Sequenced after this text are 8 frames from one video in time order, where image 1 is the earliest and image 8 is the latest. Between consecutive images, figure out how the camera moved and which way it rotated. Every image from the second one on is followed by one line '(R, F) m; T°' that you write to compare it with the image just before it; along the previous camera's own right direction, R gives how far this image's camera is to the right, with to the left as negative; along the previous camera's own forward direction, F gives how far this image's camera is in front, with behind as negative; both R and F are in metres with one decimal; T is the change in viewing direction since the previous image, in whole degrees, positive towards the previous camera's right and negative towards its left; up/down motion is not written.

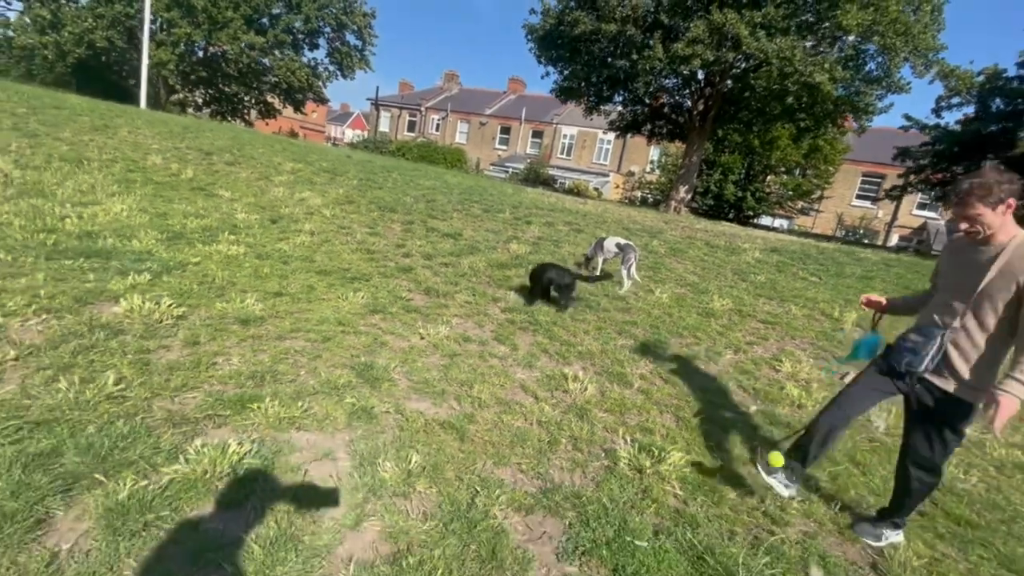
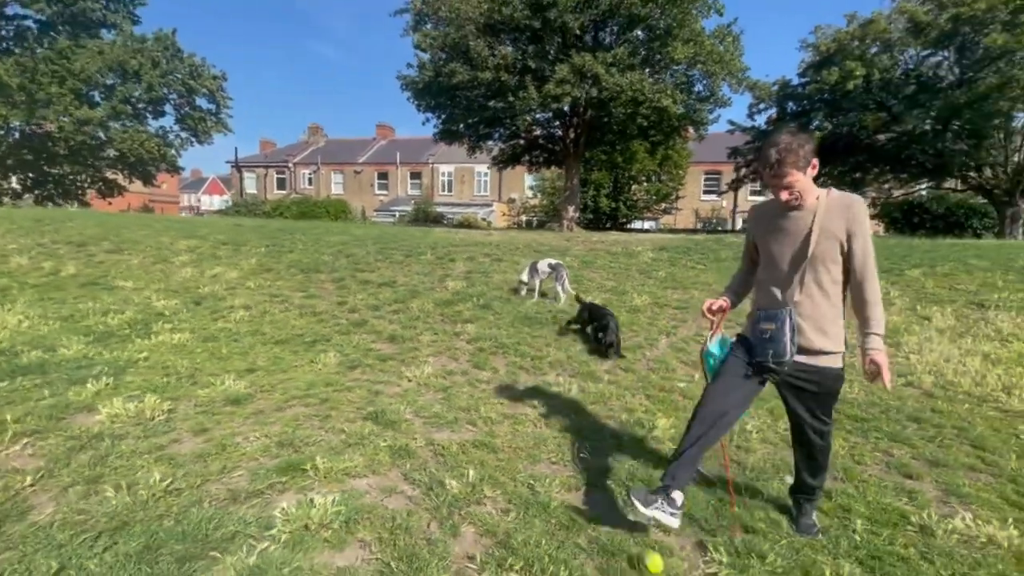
(-0.8, -0.5) m; +13°
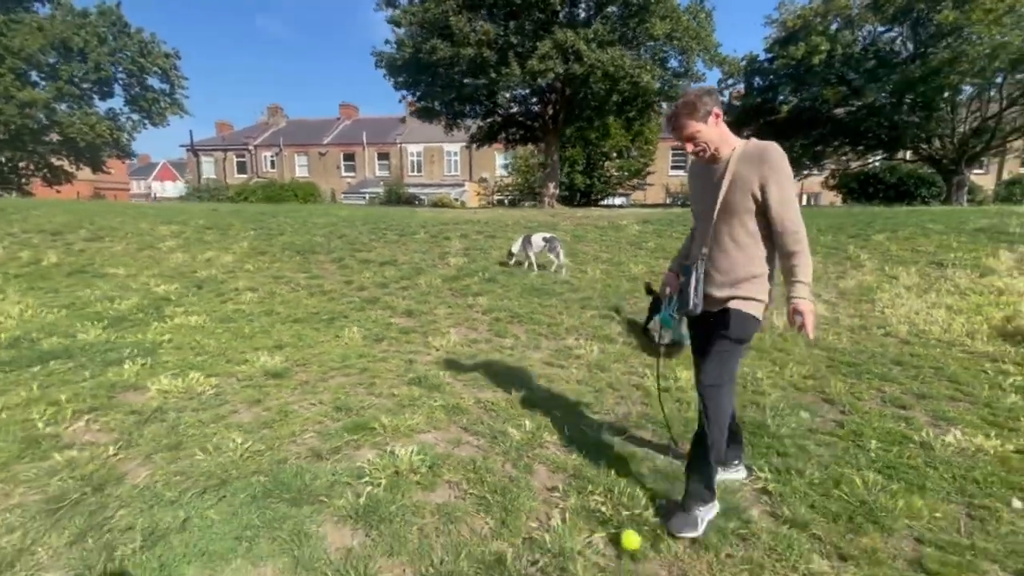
(-0.6, -0.2) m; +4°
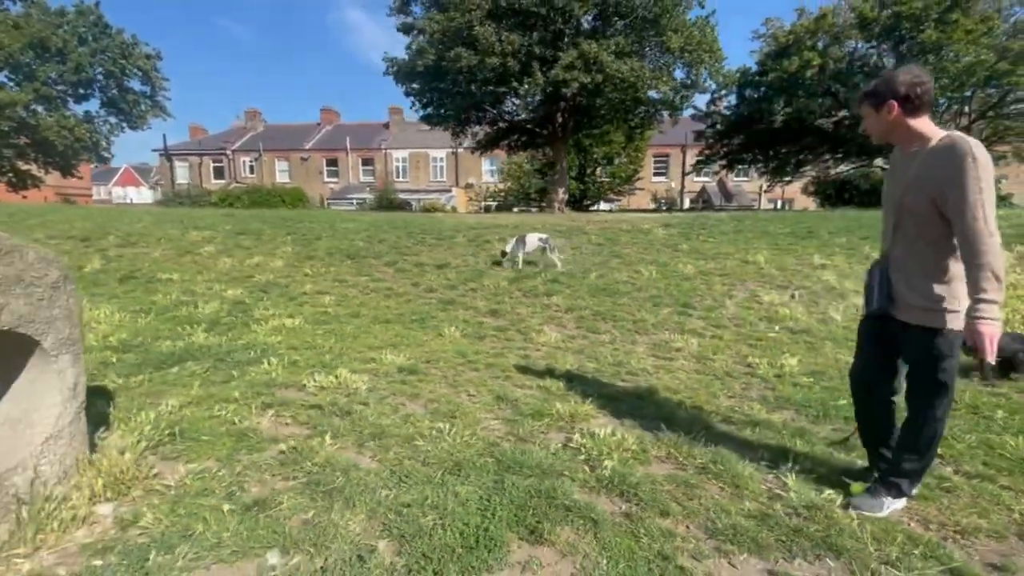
(-1.5, -0.2) m; +3°
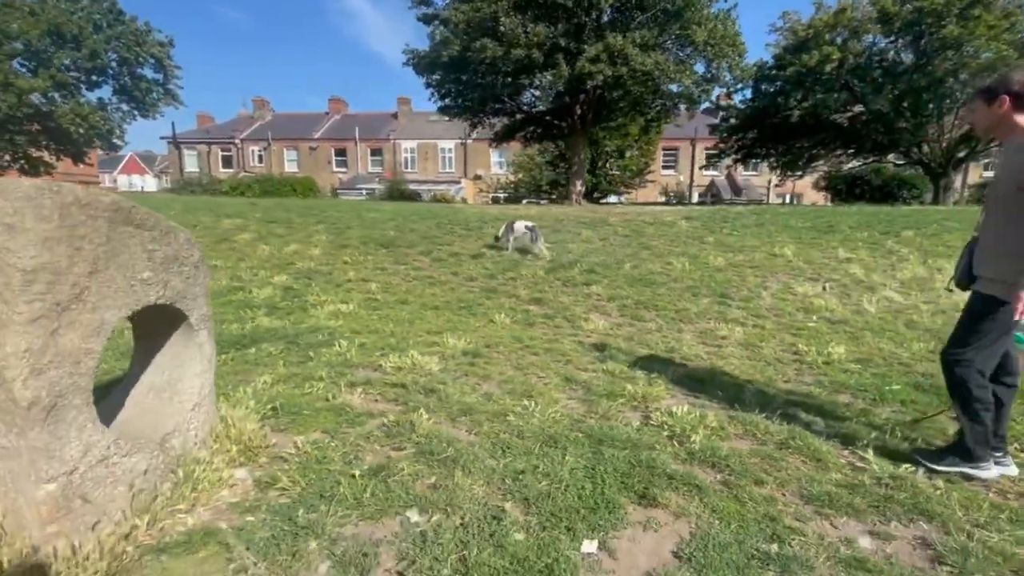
(-0.6, -0.2) m; 0°
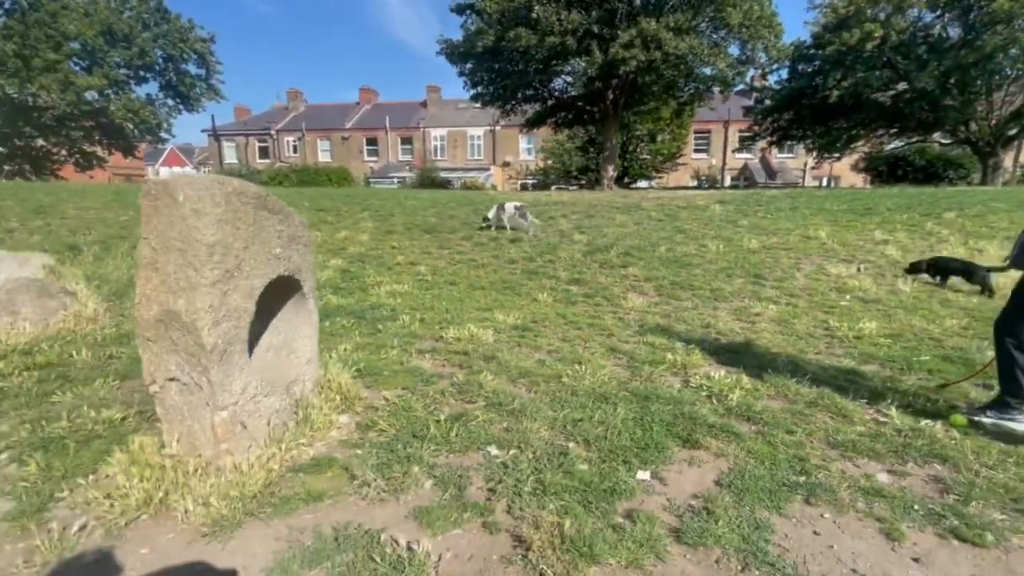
(-0.2, -0.4) m; -3°
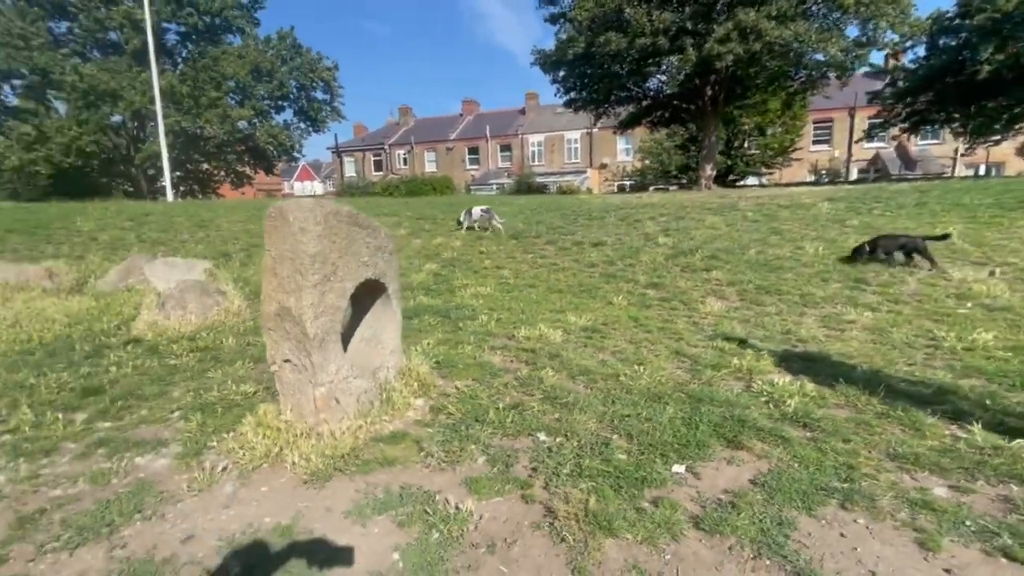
(+0.3, -0.3) m; -12°
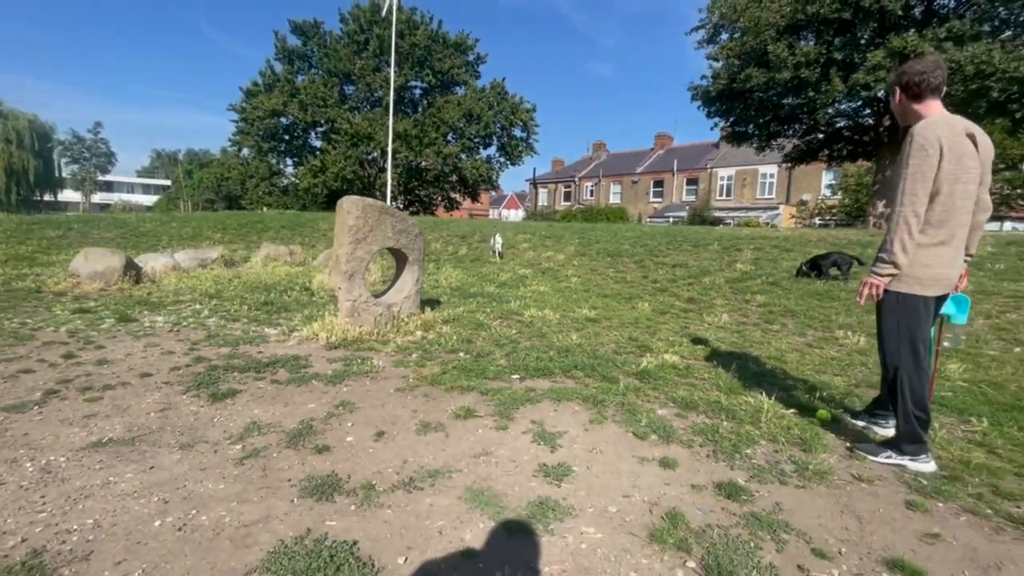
(+2.5, -1.2) m; -23°
